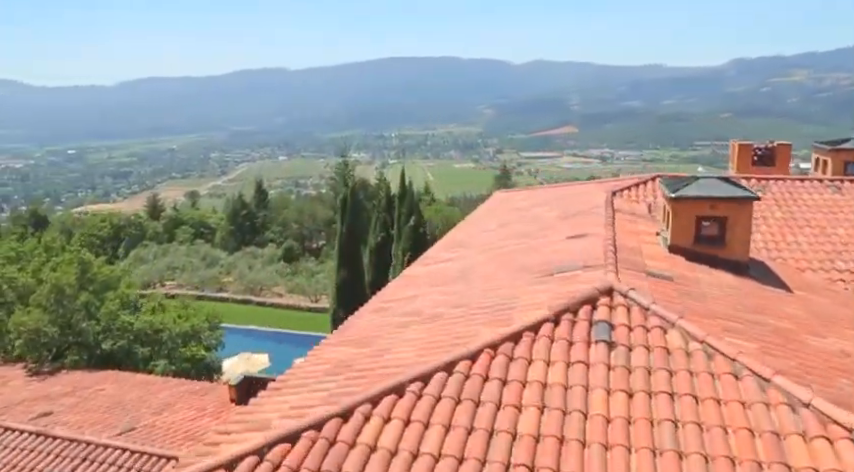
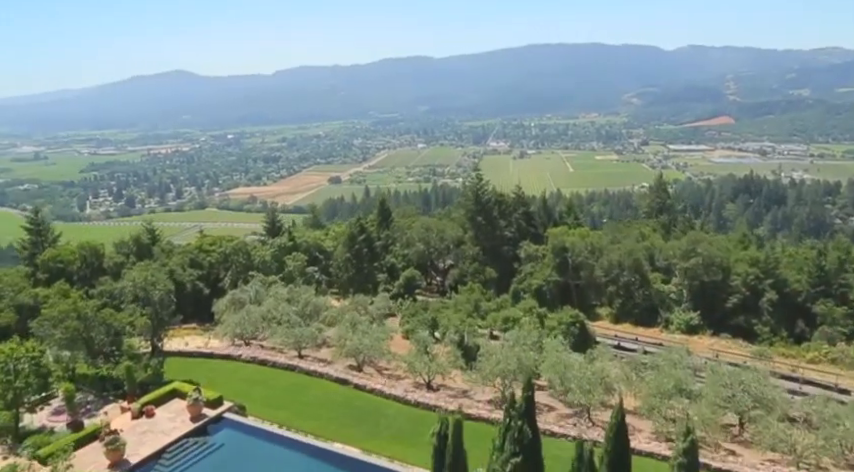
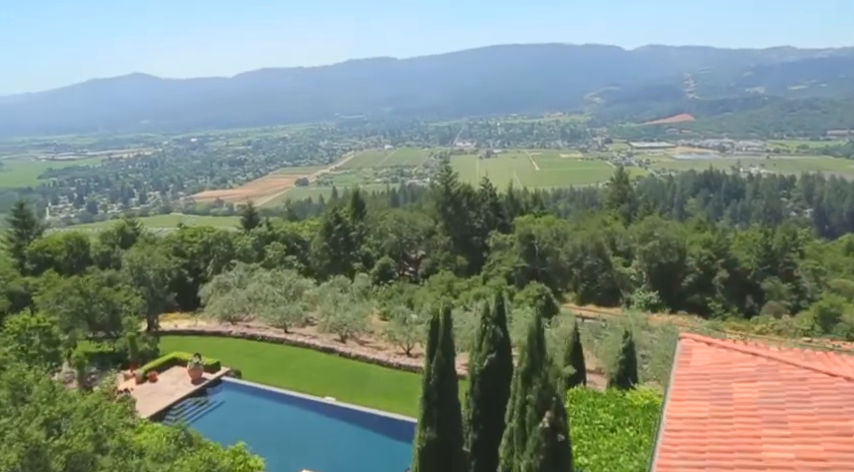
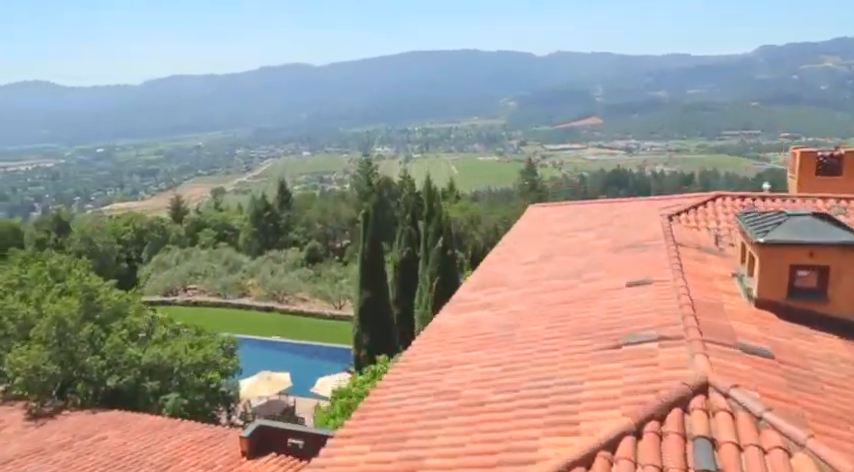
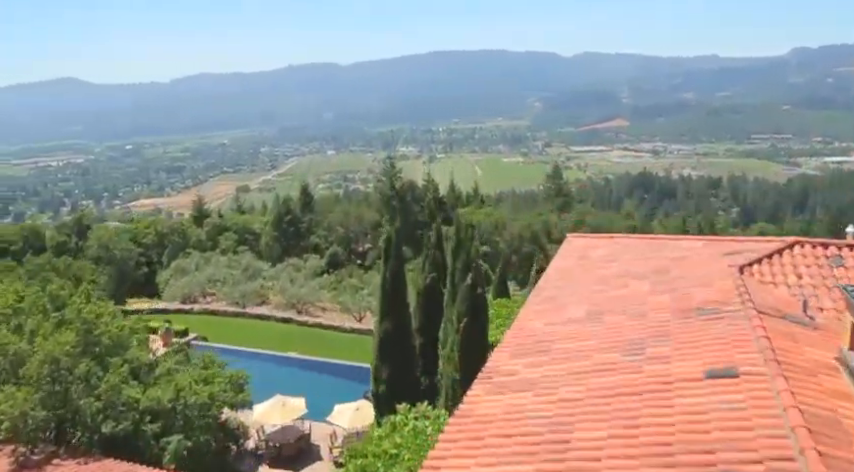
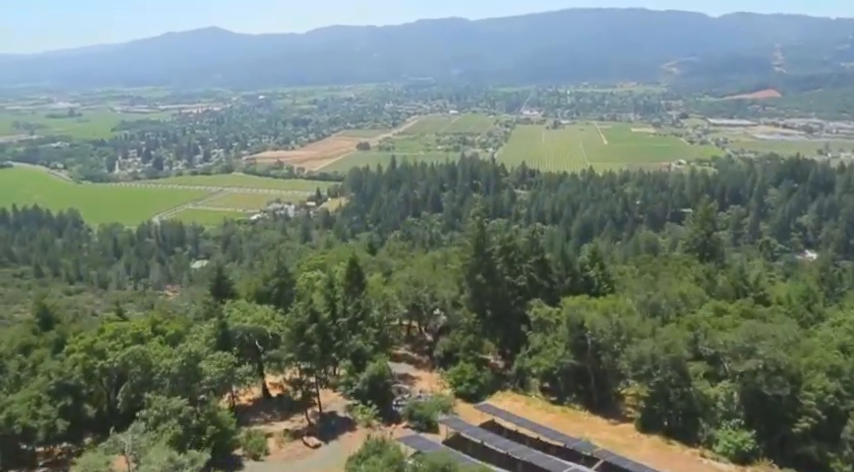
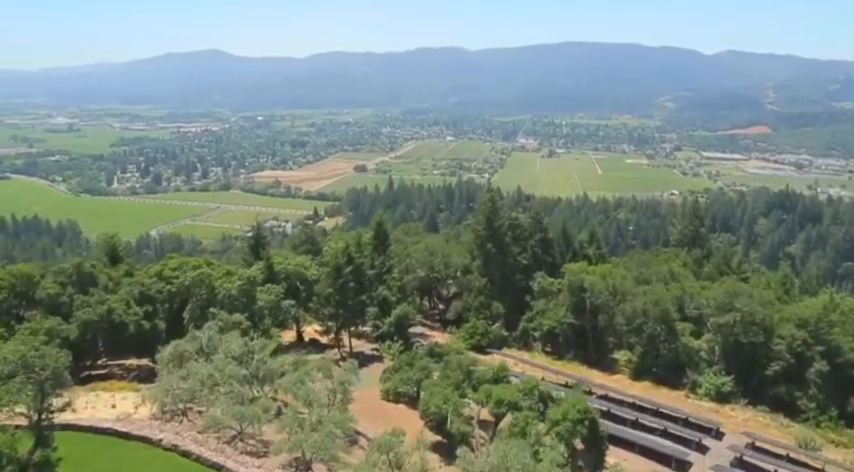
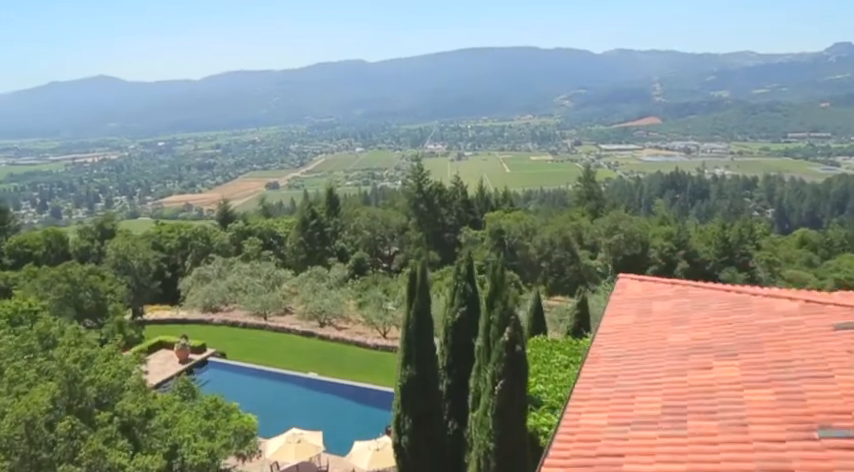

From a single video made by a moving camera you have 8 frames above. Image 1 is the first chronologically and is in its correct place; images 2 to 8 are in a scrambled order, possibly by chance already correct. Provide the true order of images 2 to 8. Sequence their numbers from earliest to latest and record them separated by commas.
4, 5, 8, 3, 2, 7, 6
